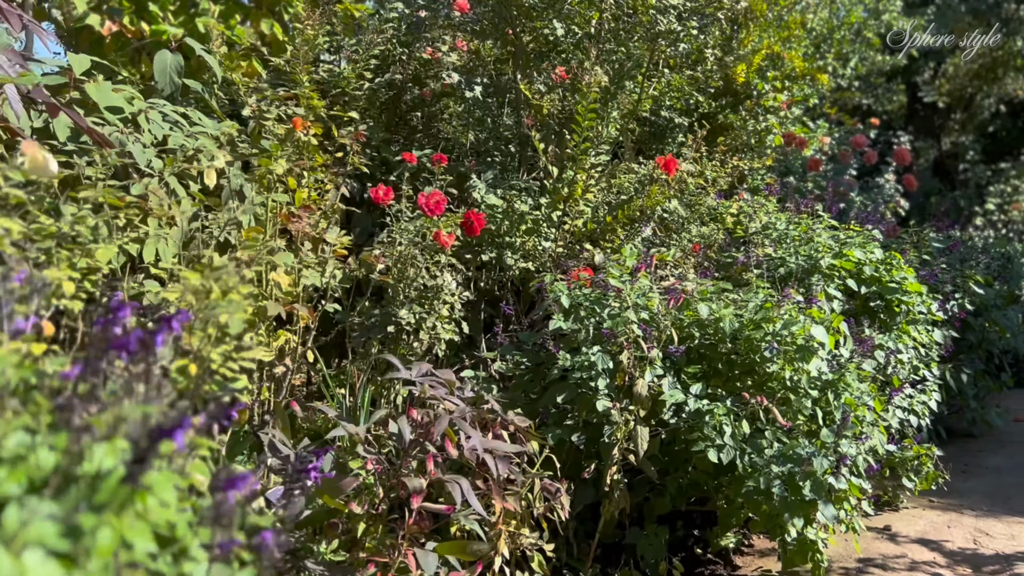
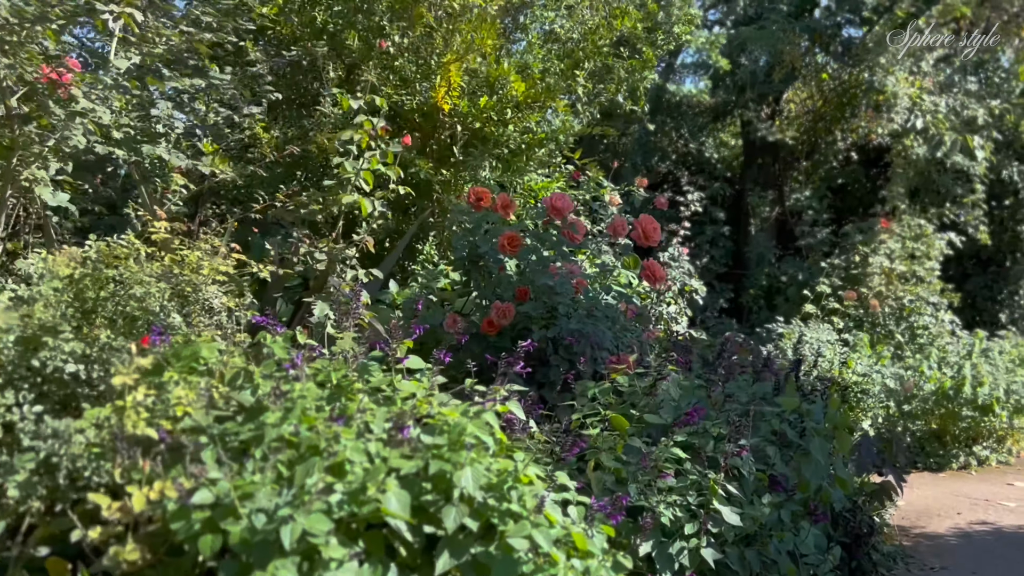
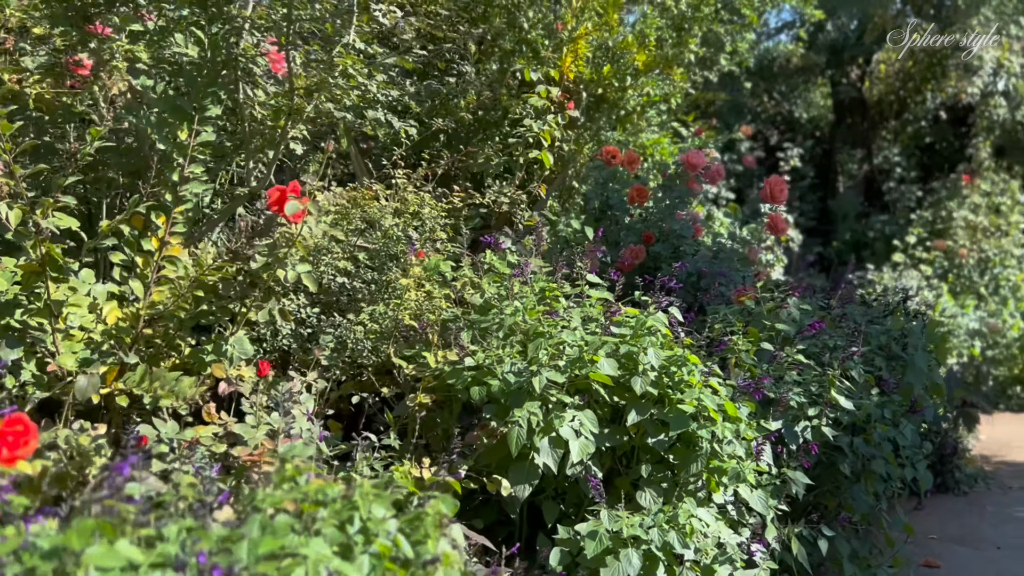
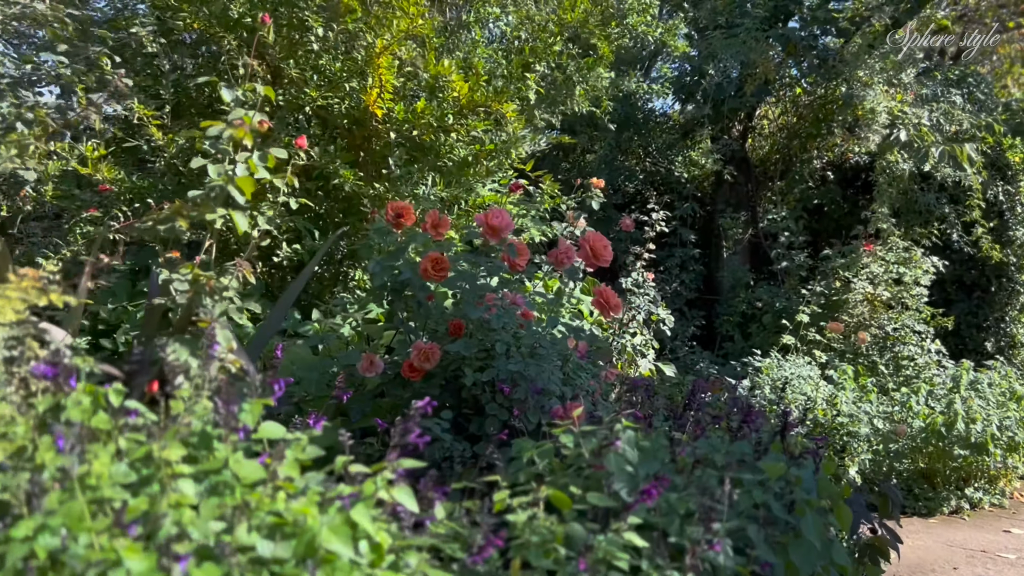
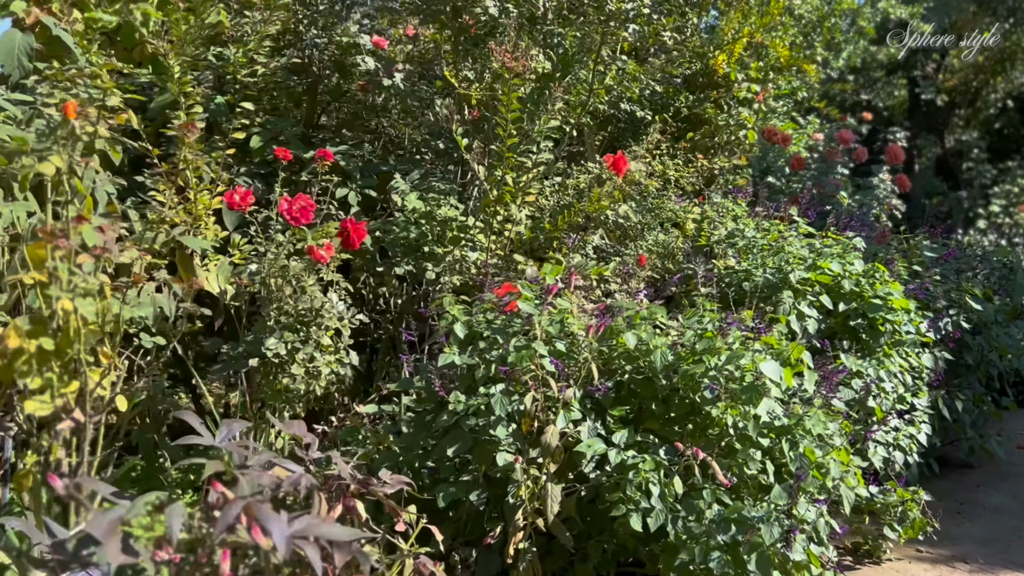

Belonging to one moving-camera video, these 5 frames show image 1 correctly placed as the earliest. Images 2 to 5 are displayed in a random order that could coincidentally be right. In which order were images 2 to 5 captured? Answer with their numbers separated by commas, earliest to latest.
5, 3, 2, 4
